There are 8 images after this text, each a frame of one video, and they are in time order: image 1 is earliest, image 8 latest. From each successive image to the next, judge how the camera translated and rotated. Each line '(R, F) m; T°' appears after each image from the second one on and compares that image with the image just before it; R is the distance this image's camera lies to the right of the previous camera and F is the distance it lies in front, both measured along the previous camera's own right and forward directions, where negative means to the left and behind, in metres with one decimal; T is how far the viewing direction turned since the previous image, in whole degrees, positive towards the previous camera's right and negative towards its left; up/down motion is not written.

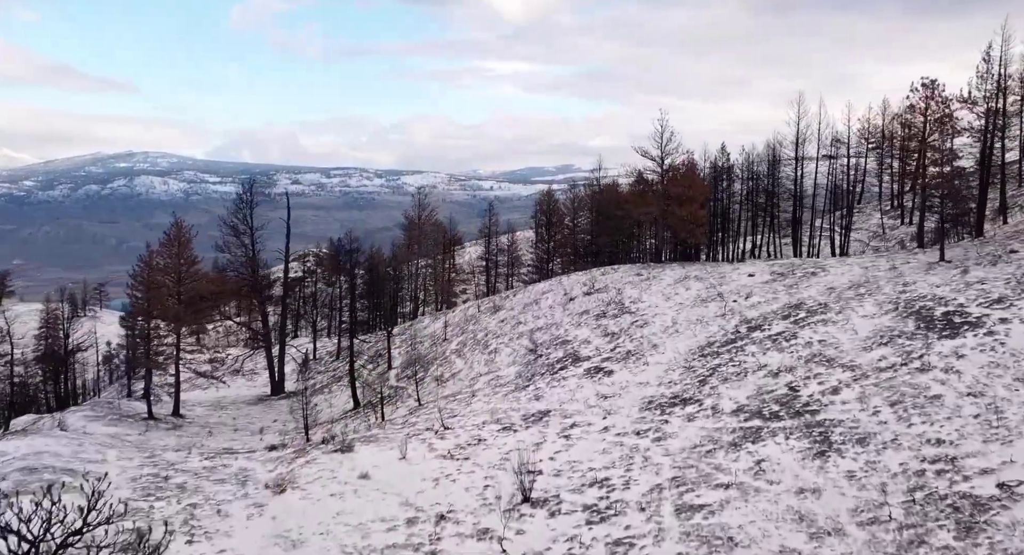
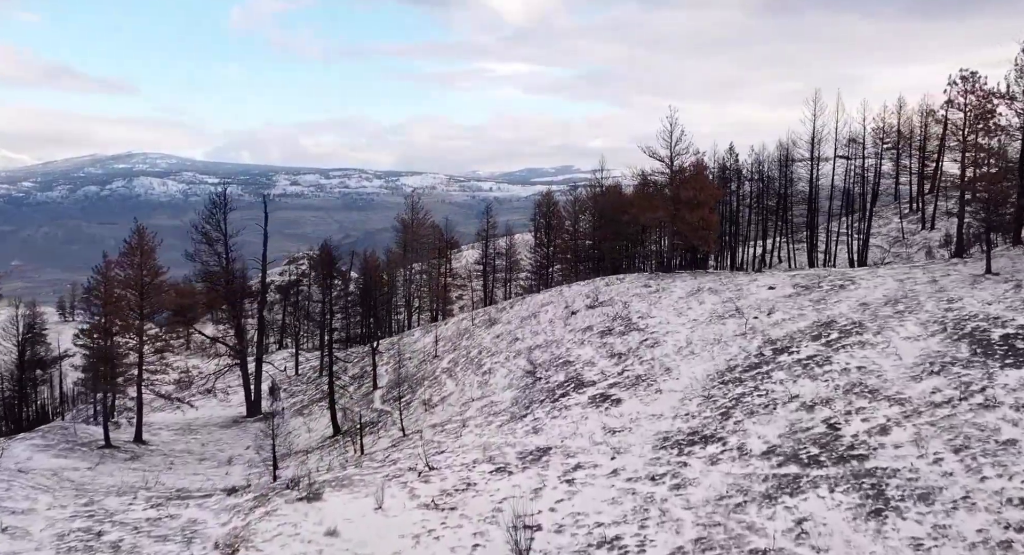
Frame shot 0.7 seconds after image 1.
(+0.1, +3.4) m; 0°
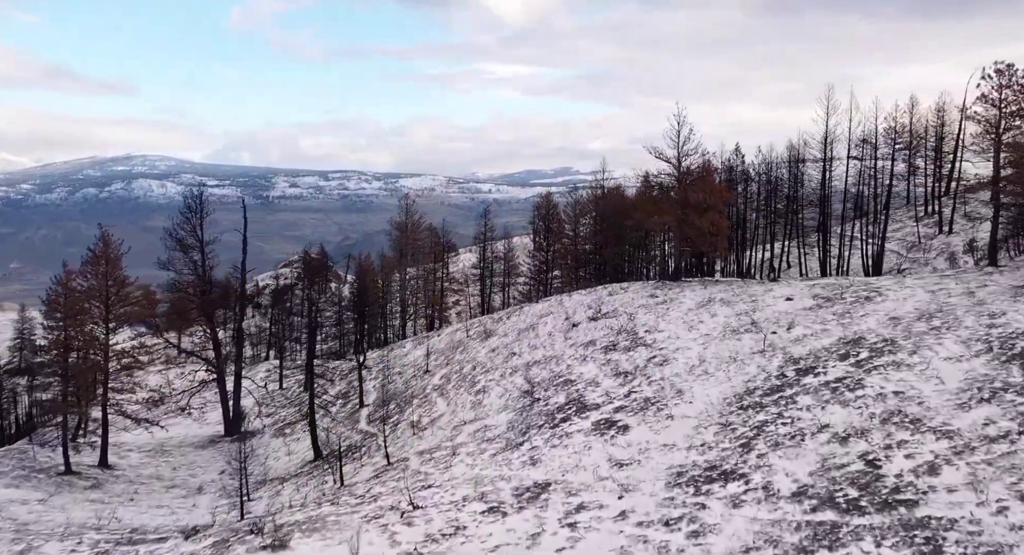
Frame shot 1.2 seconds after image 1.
(+0.1, +2.6) m; 0°
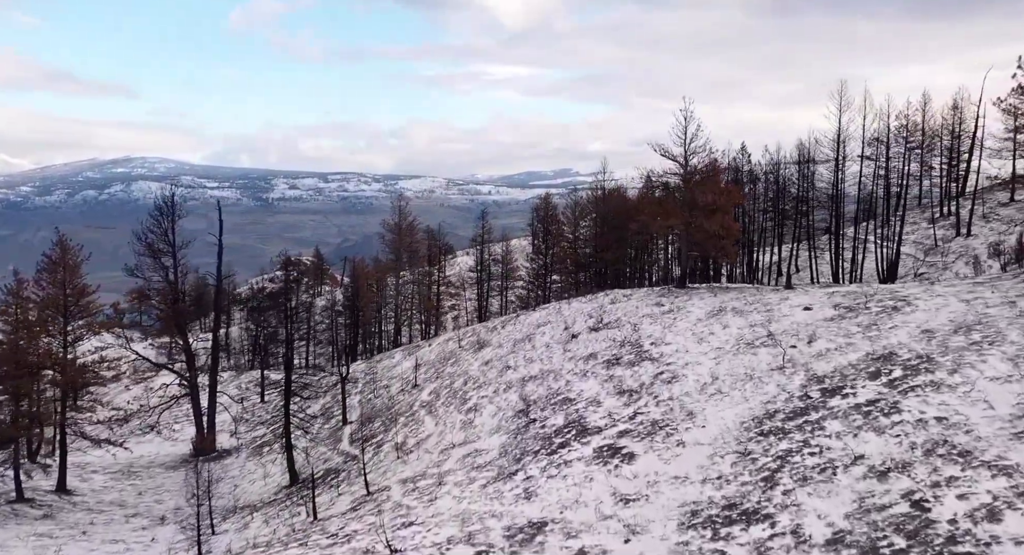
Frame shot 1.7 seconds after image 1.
(+0.2, +2.5) m; 0°
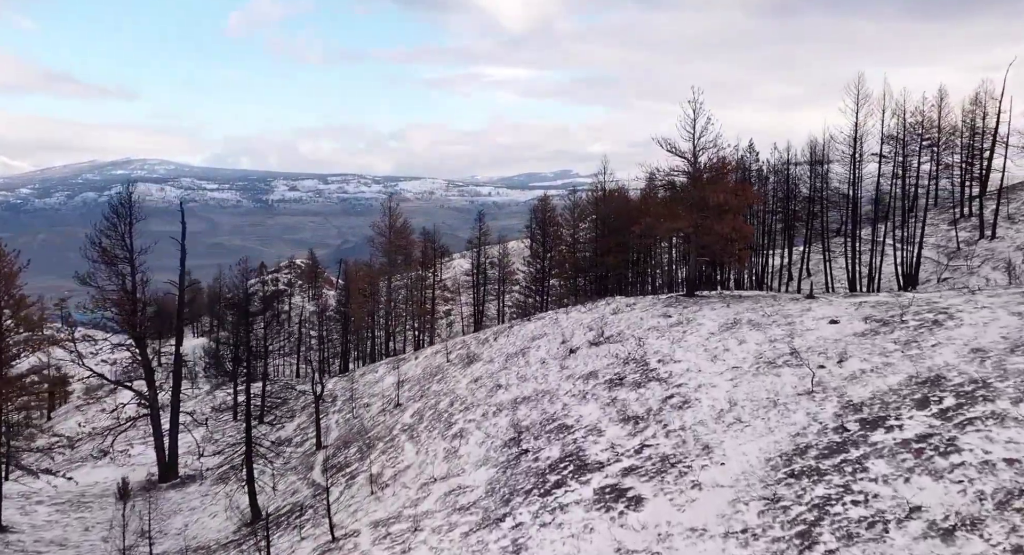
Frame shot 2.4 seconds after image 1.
(+0.3, +3.1) m; 0°
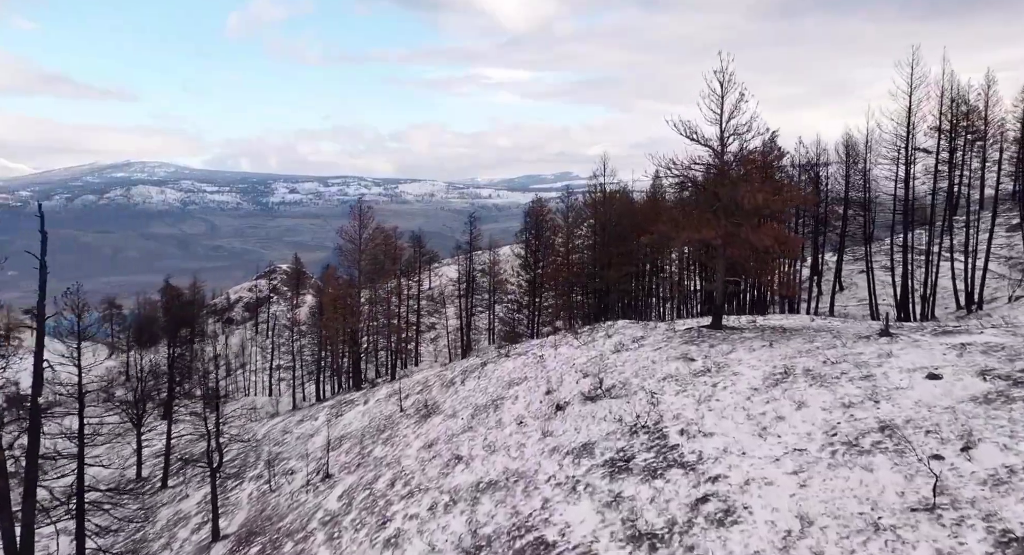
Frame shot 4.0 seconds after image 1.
(+0.9, +7.8) m; 0°
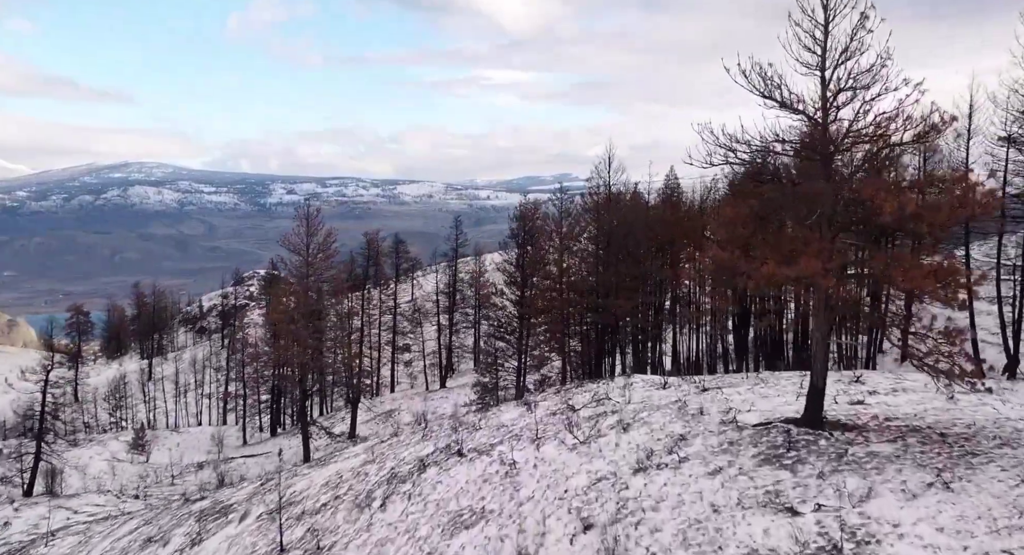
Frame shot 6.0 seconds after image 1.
(+0.9, +10.6) m; 0°
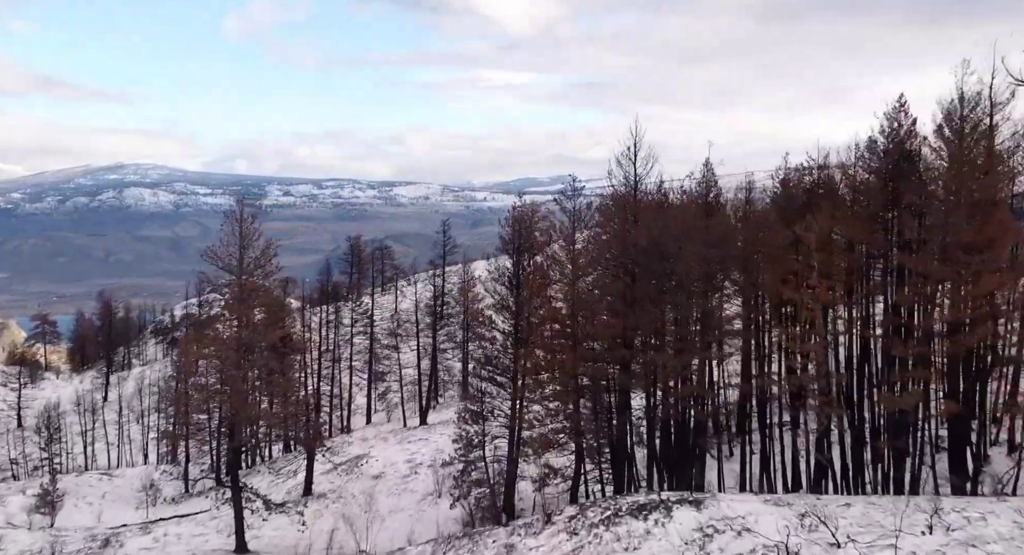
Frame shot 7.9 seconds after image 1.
(+0.2, +10.4) m; 0°
